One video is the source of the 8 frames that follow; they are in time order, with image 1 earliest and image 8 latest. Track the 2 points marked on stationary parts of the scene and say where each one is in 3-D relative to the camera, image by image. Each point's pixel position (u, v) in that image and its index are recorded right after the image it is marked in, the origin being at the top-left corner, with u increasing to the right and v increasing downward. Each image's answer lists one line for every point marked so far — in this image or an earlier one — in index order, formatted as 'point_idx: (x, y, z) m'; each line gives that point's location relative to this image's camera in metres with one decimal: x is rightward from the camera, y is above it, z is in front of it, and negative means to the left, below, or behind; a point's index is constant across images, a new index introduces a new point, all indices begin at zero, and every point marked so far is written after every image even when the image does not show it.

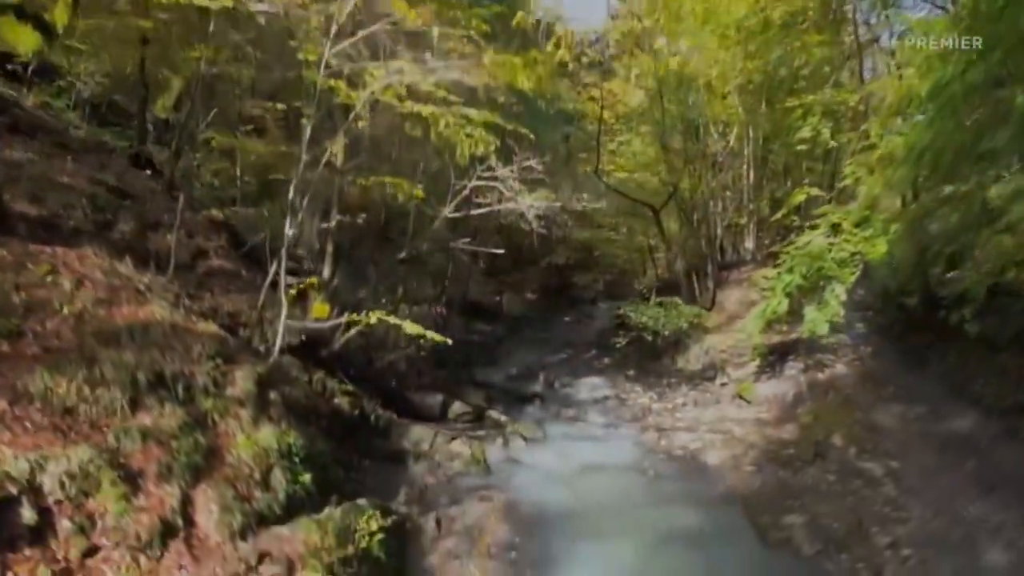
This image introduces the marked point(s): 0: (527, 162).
0: (+0.2, +1.8, +10.5) m
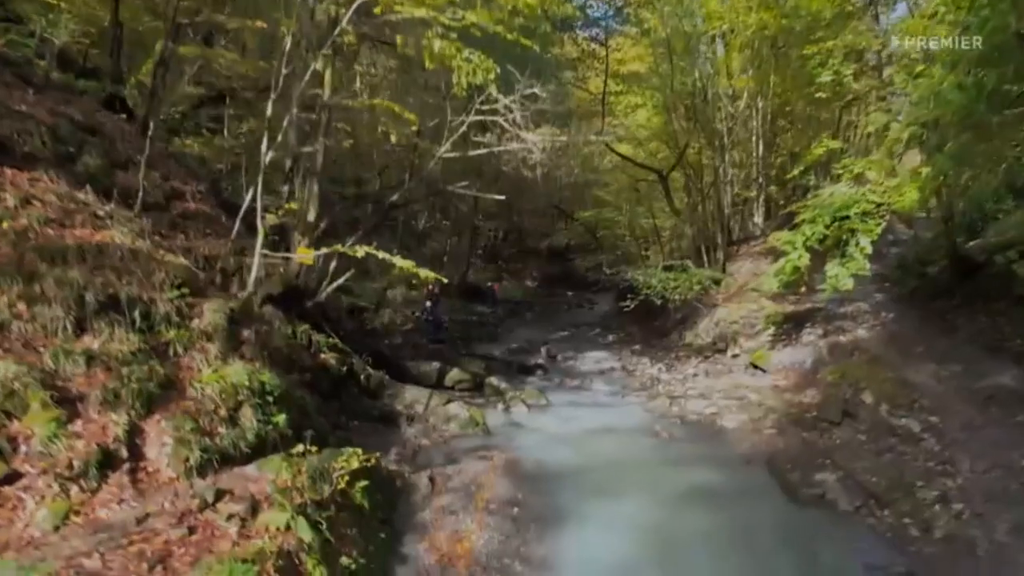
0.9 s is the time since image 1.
0: (+0.2, +2.6, +9.6) m
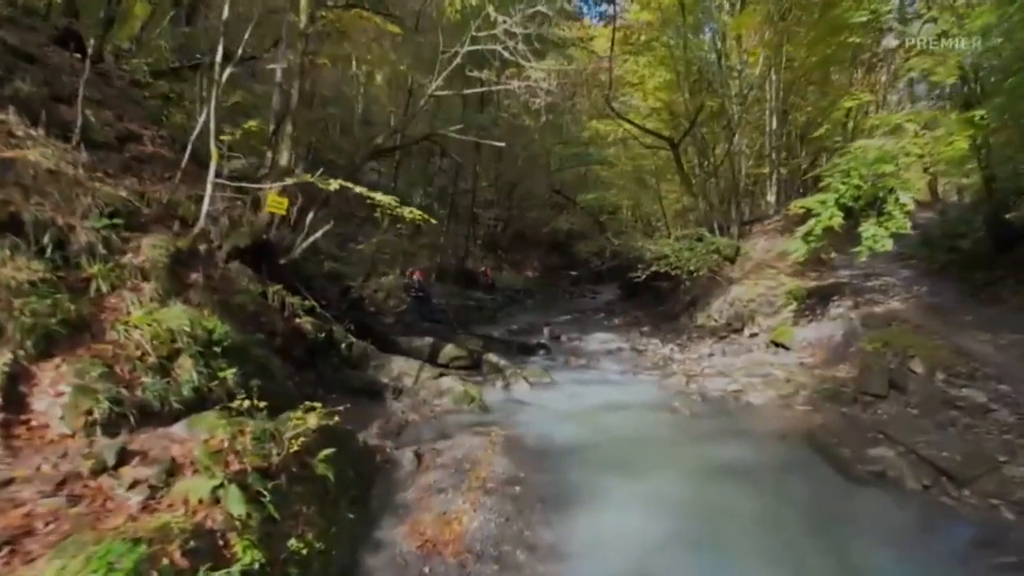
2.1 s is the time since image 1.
0: (+0.3, +3.1, +8.3) m
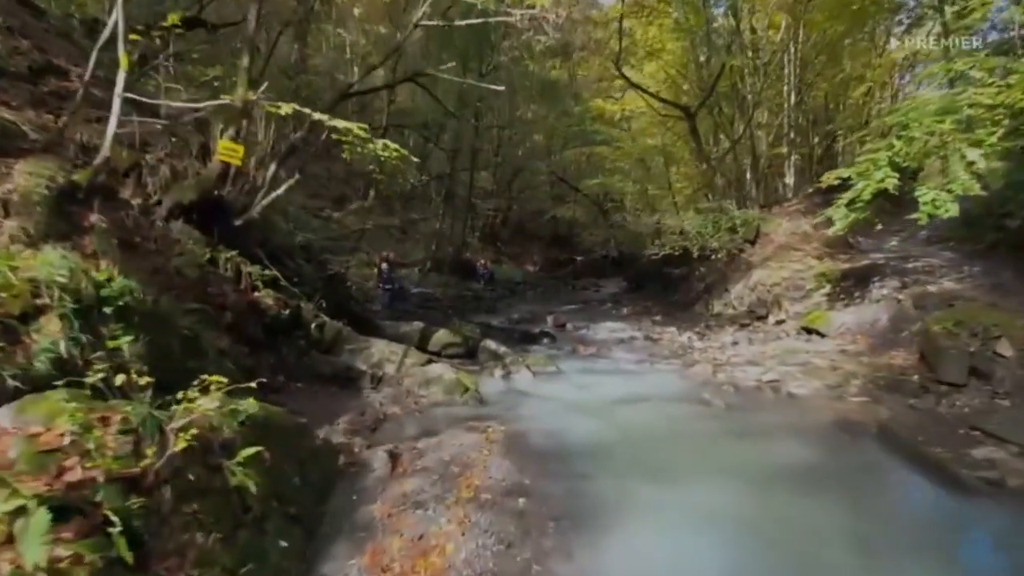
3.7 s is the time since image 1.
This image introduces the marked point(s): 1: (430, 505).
0: (+0.3, +3.5, +6.7) m
1: (-0.5, -1.4, +4.6) m
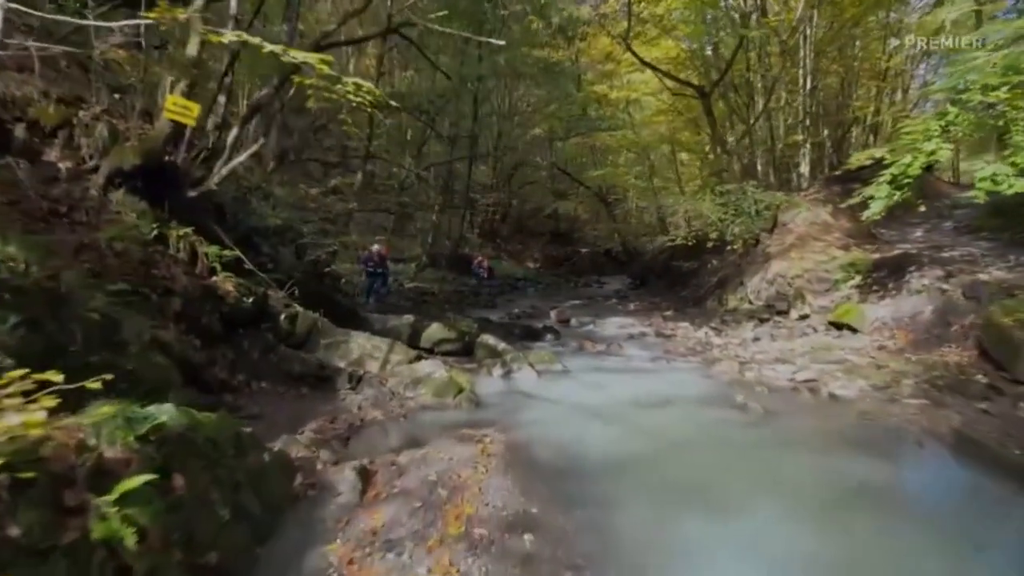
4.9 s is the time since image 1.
0: (+0.3, +3.6, +5.6) m
1: (-0.5, -1.2, +3.5) m
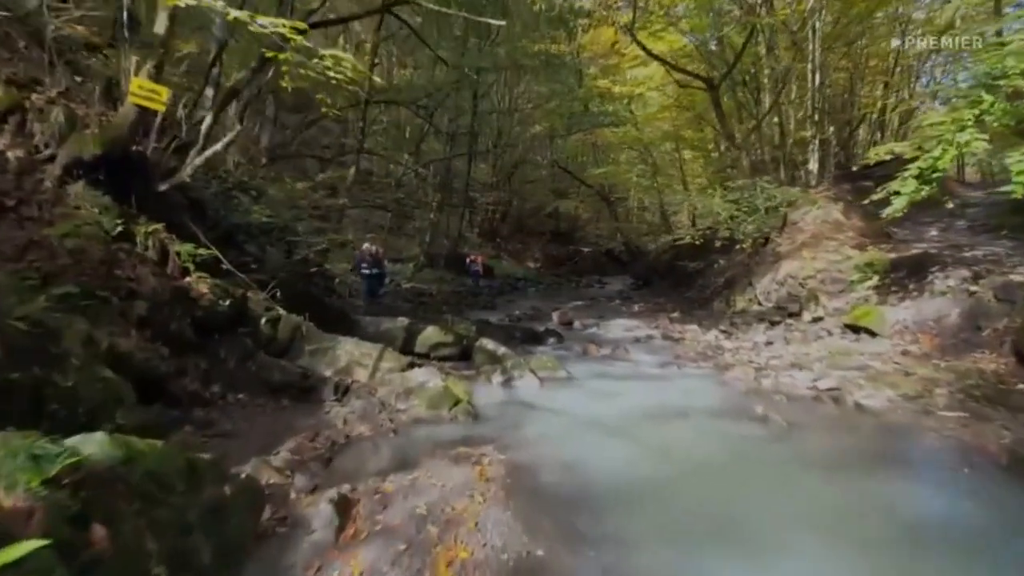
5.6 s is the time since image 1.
0: (+0.3, +3.6, +5.0) m
1: (-0.5, -1.2, +2.9) m
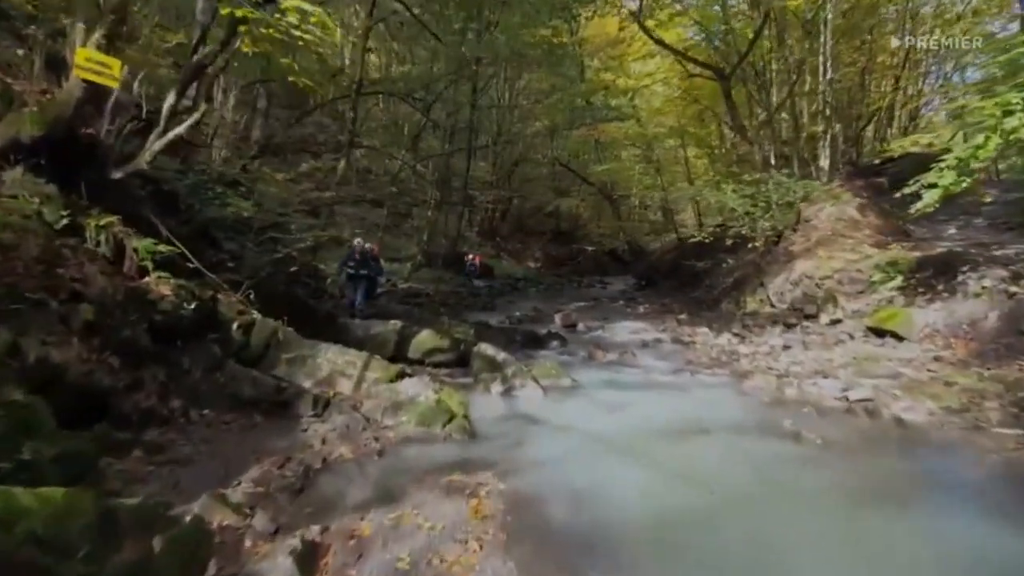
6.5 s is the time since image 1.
0: (+0.3, +3.6, +4.3) m
1: (-0.5, -1.2, +2.2) m
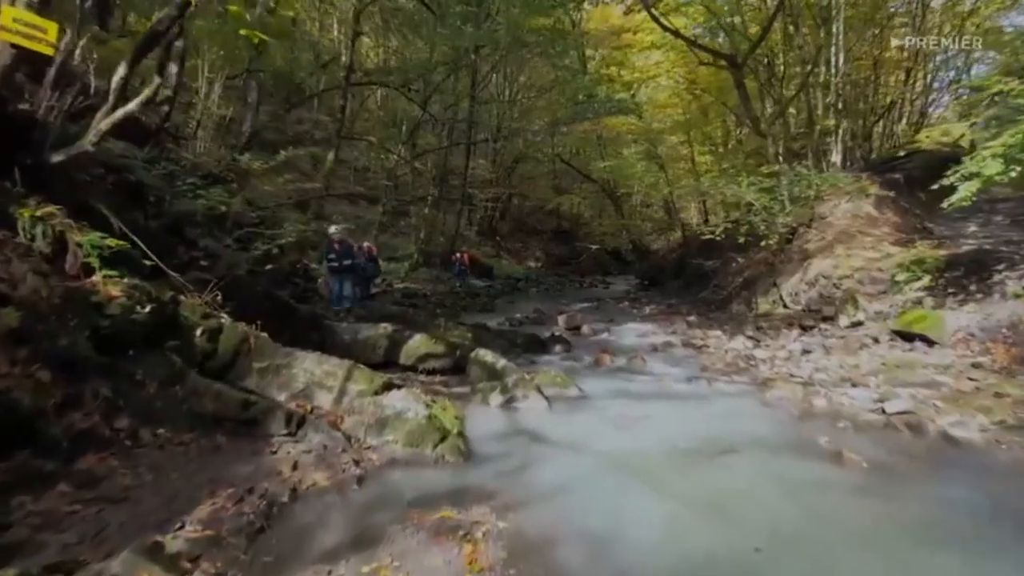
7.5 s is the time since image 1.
0: (+0.3, +3.6, +3.5) m
1: (-0.5, -1.2, +1.4) m
